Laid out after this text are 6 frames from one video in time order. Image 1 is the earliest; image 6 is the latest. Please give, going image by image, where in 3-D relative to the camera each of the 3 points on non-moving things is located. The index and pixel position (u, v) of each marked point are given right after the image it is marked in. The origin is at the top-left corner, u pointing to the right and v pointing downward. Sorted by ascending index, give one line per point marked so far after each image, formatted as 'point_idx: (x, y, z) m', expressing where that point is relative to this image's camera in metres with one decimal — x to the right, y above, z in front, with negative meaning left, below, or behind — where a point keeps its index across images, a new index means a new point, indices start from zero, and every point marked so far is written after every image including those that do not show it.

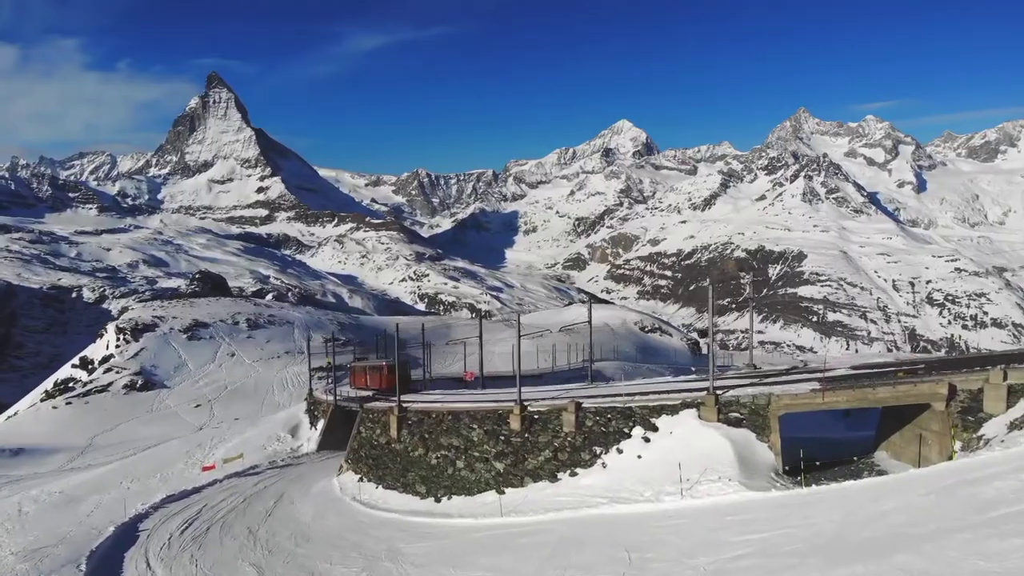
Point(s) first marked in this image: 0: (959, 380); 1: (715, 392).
0: (+10.4, -2.1, +16.0) m
1: (+5.3, -2.7, +17.7) m
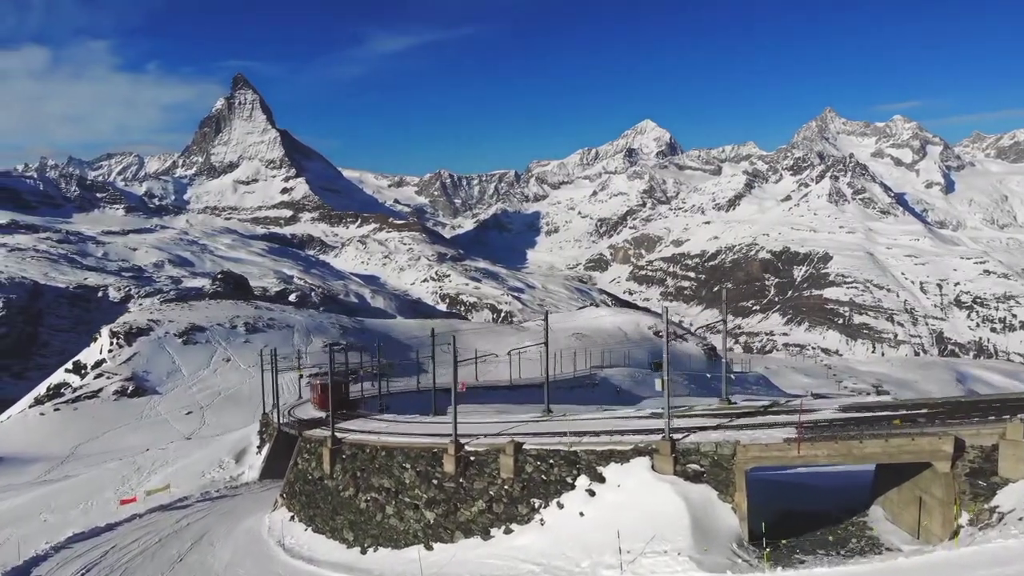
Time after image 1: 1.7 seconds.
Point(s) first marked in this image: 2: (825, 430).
0: (+8.5, -2.7, +12.9) m
1: (+3.4, -3.3, +14.7) m
2: (+6.5, -2.9, +14.0) m
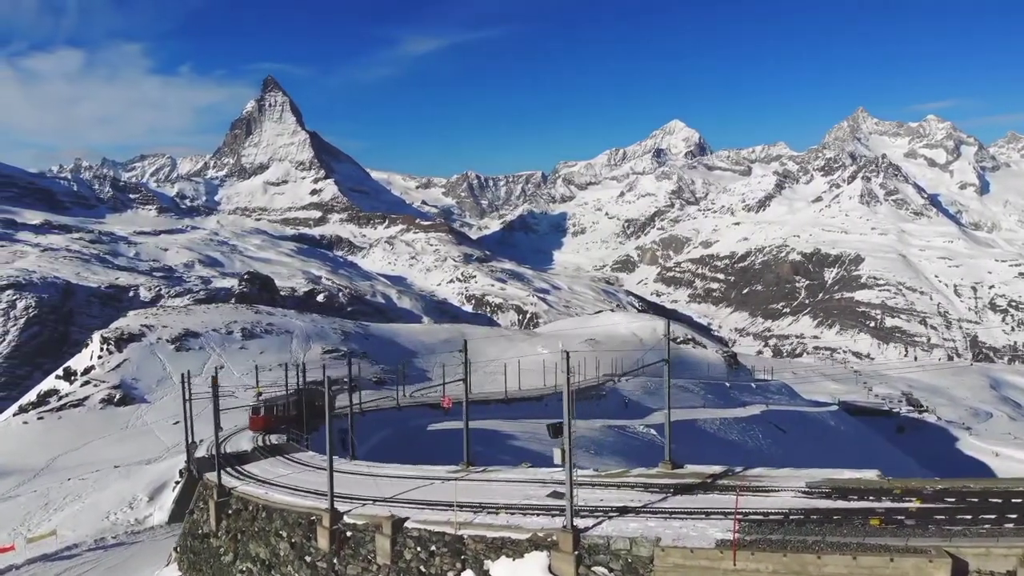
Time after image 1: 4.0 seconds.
0: (+6.0, -3.4, +9.1) m
1: (+1.0, -4.0, +11.1) m
2: (+4.0, -3.7, +10.3) m
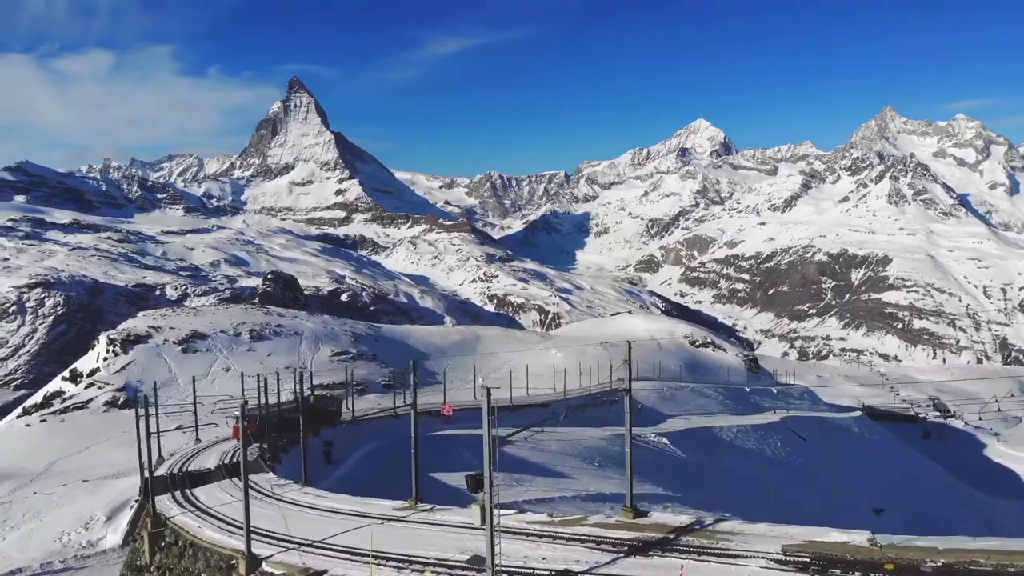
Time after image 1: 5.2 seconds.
0: (+4.7, -3.8, +7.1) m
1: (-0.2, -4.3, +9.3) m
2: (+2.8, -4.0, +8.4) m
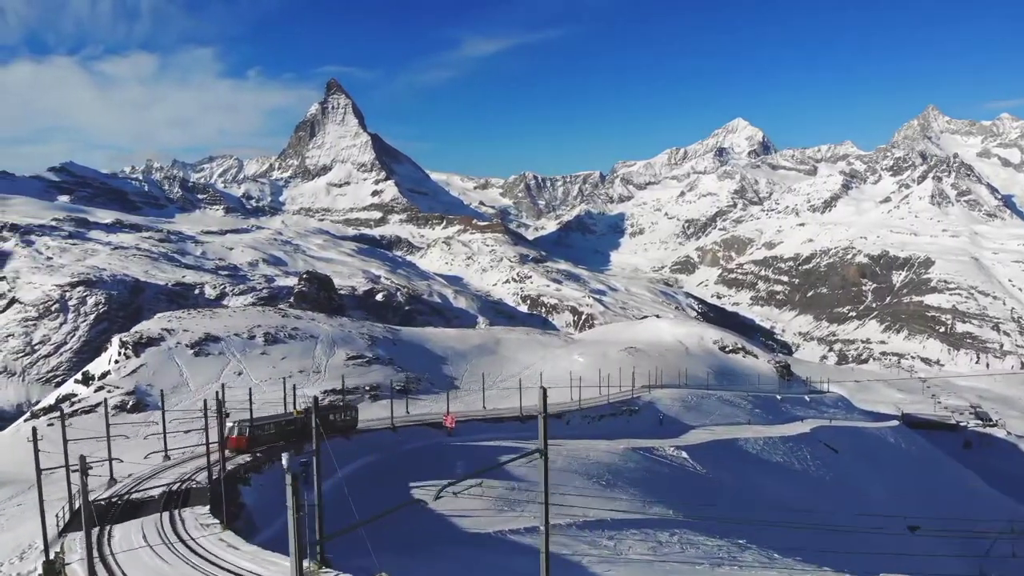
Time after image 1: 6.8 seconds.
0: (+2.9, -4.3, +4.4) m
1: (-2.0, -4.8, +6.8) m
2: (+1.0, -4.5, +5.8) m
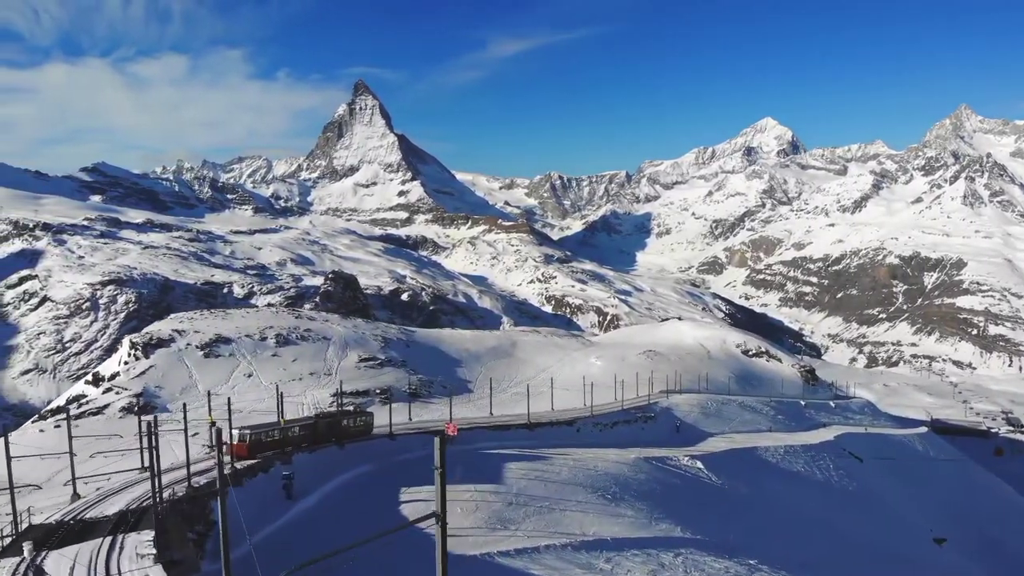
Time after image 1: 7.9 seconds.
0: (+1.5, -4.7, +2.6) m
1: (-3.3, -5.1, +5.2) m
2: (-0.4, -4.9, +4.1) m
